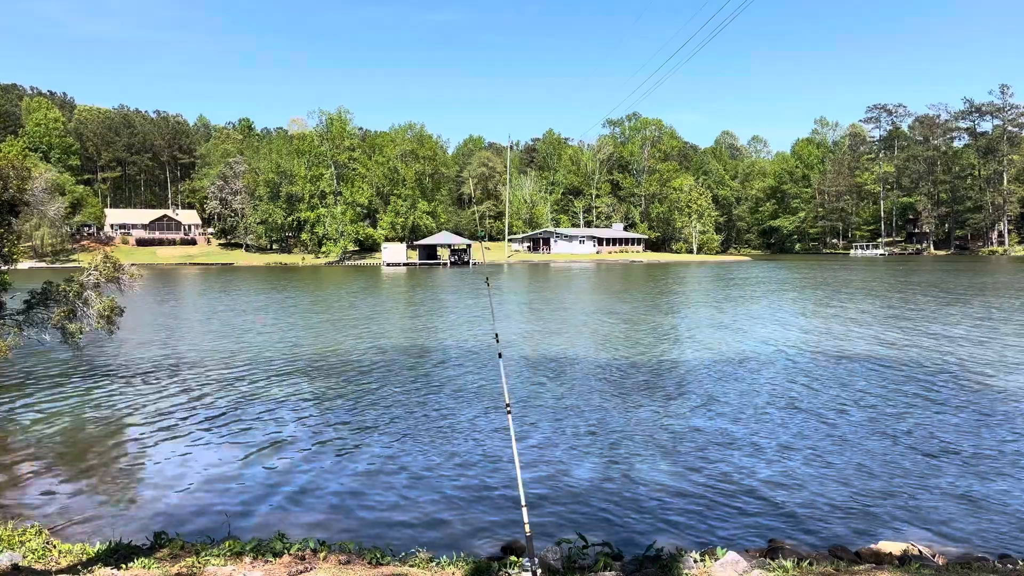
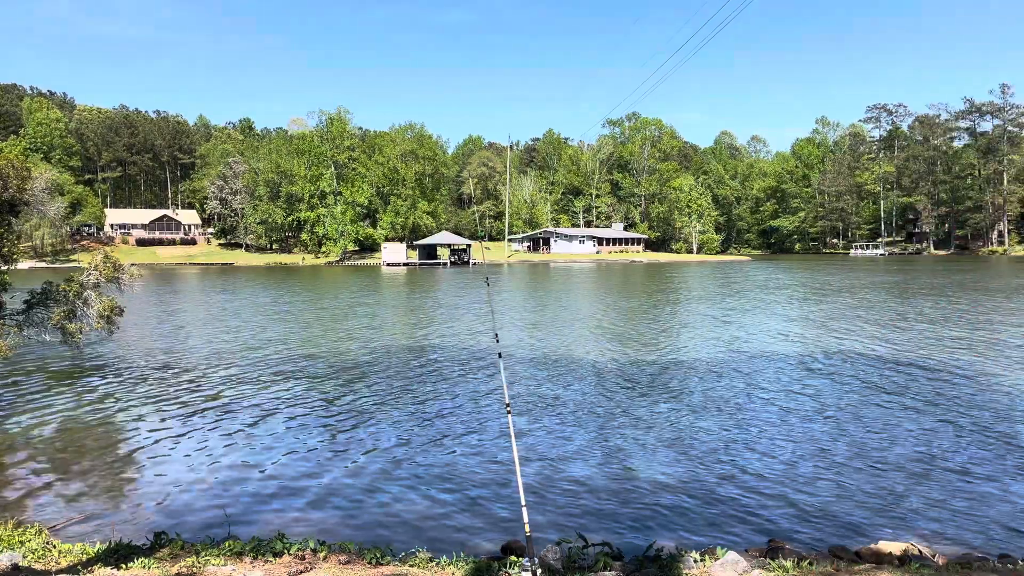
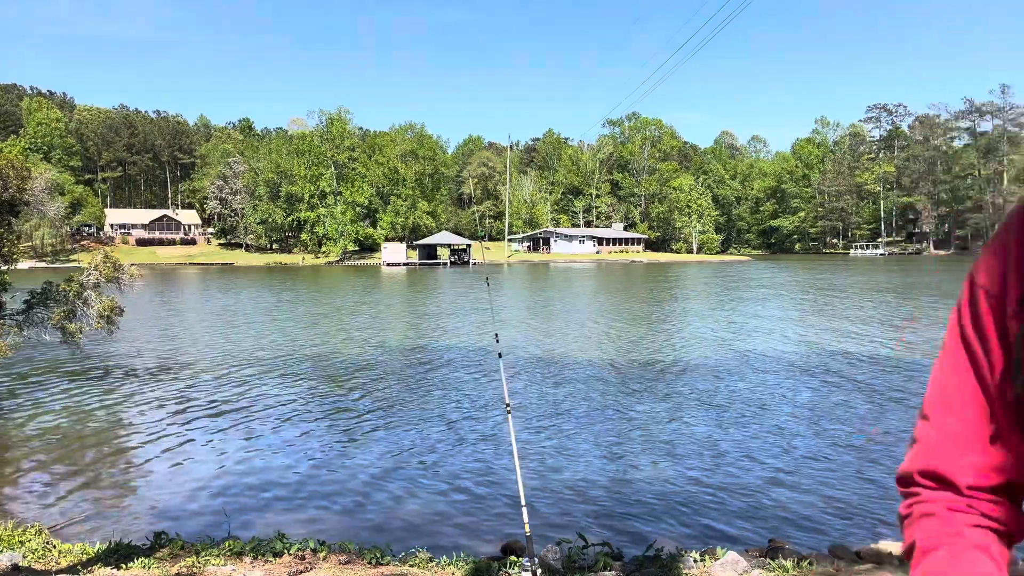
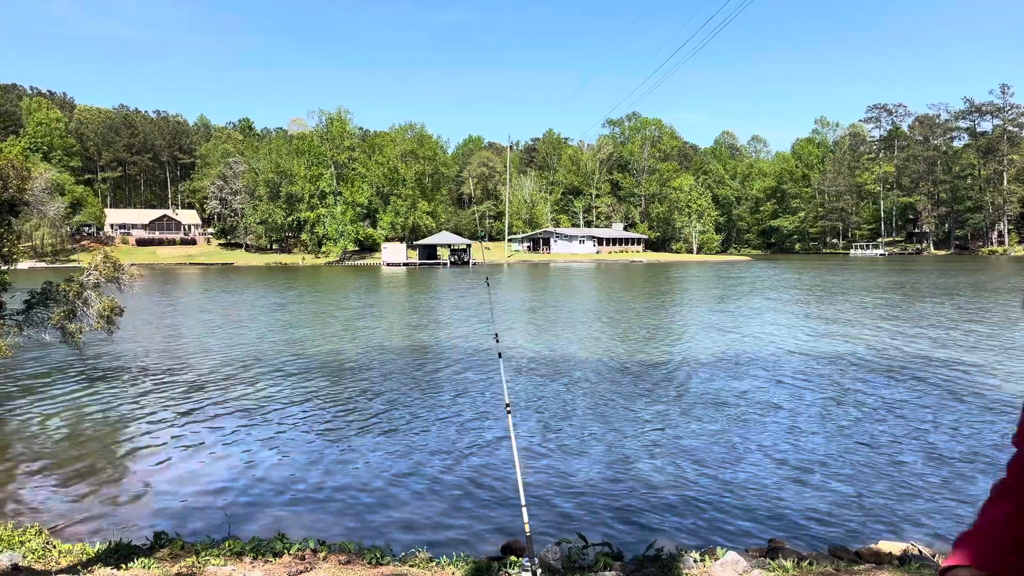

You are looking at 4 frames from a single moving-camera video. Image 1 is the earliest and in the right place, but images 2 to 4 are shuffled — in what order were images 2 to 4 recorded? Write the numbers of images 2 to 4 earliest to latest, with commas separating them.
4, 3, 2
